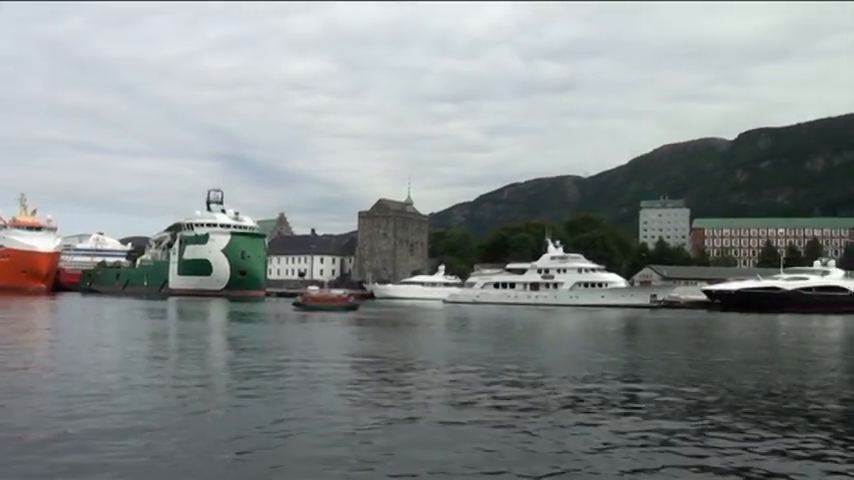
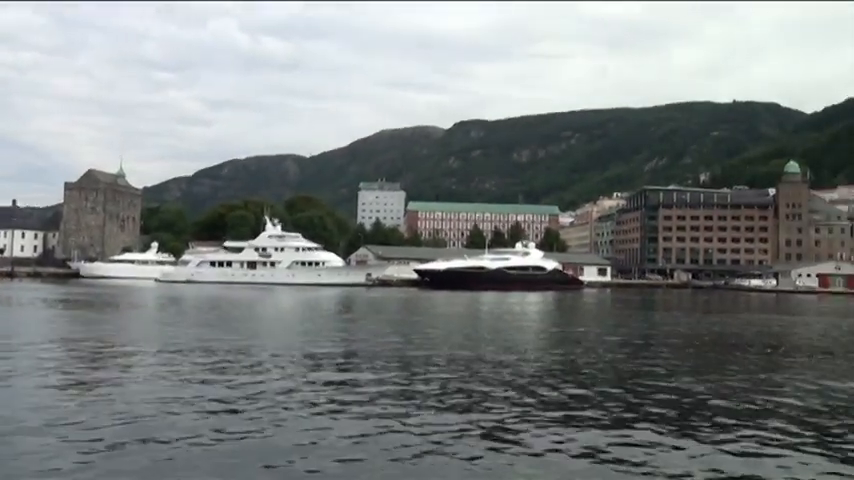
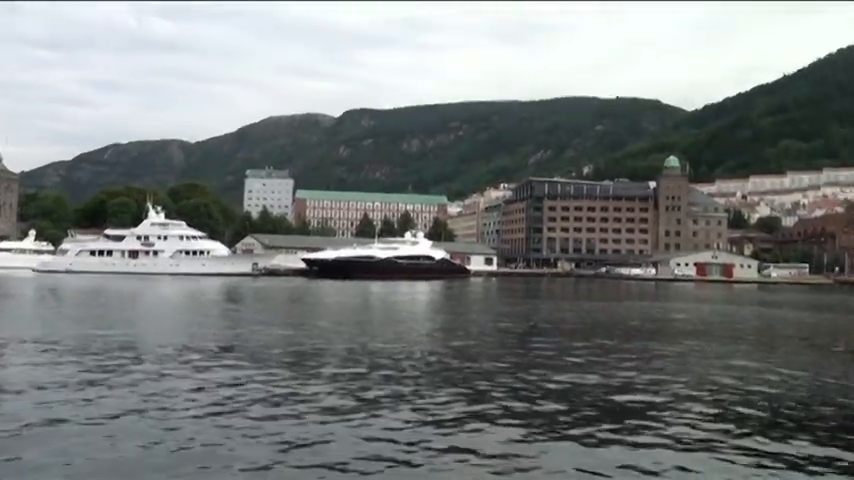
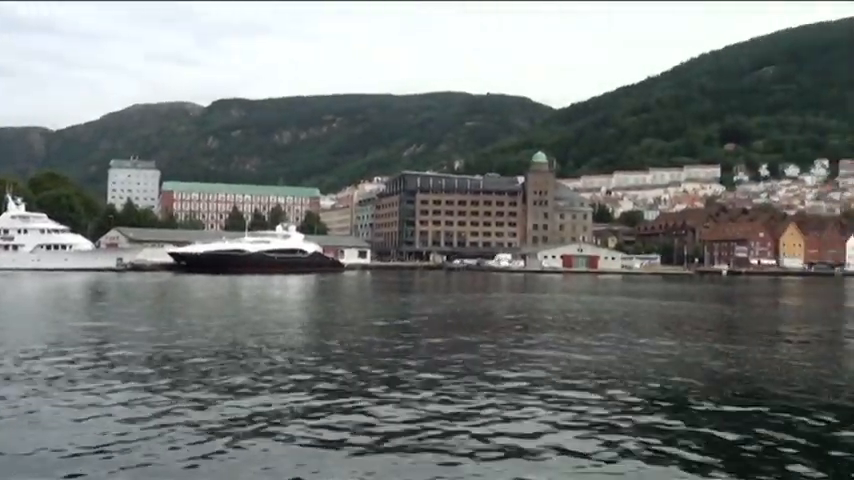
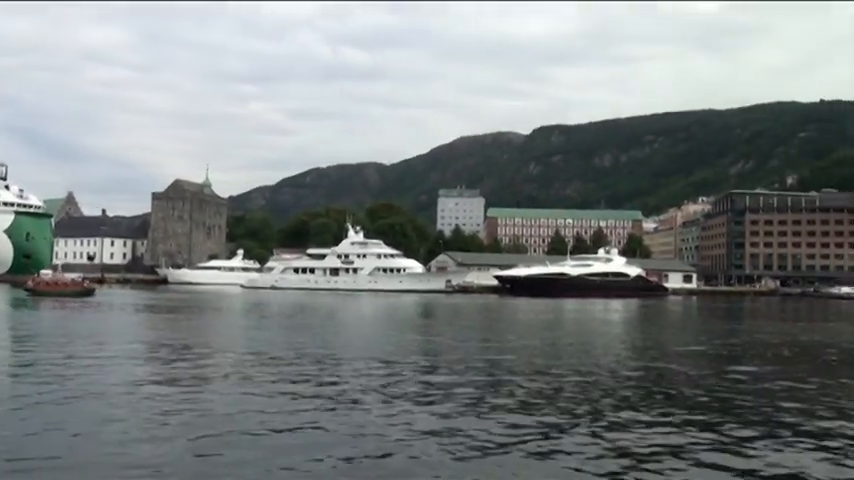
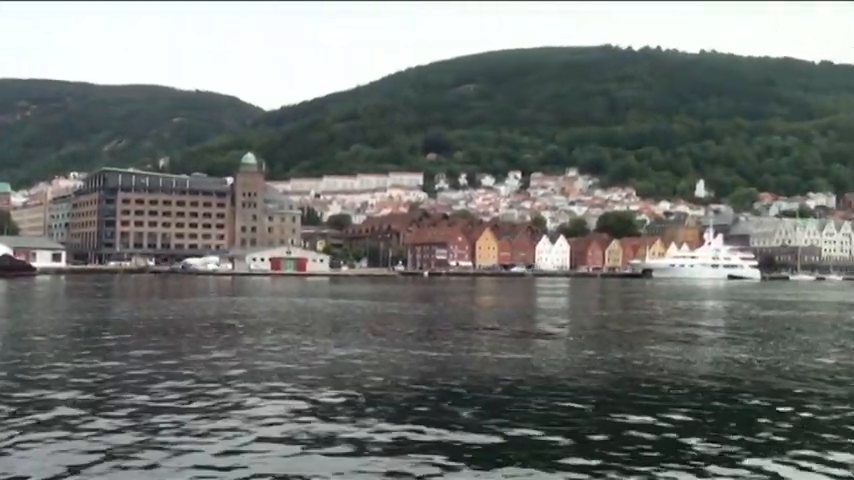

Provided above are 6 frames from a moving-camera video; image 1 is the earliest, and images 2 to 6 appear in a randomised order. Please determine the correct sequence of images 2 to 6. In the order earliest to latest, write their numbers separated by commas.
5, 2, 3, 4, 6
